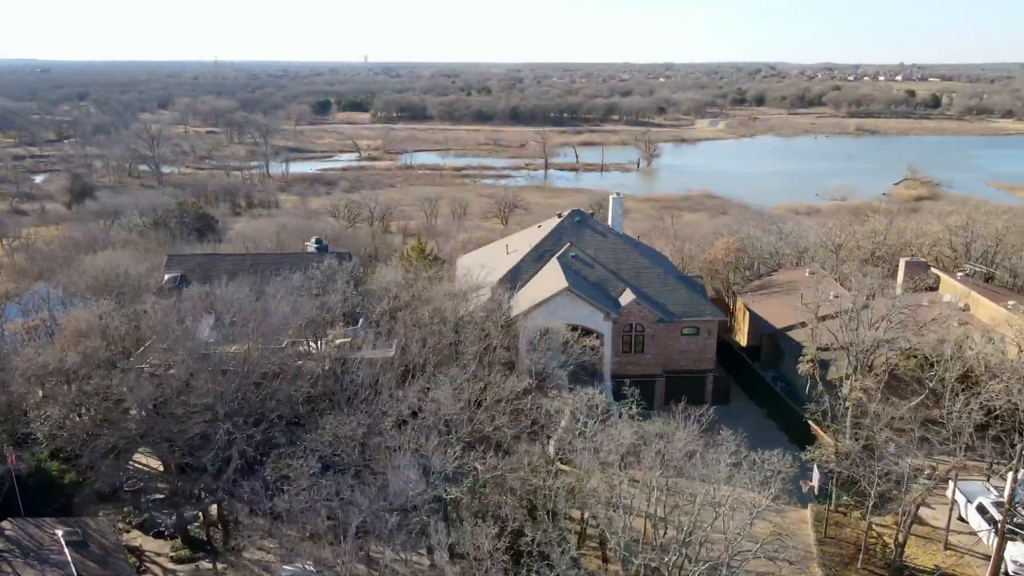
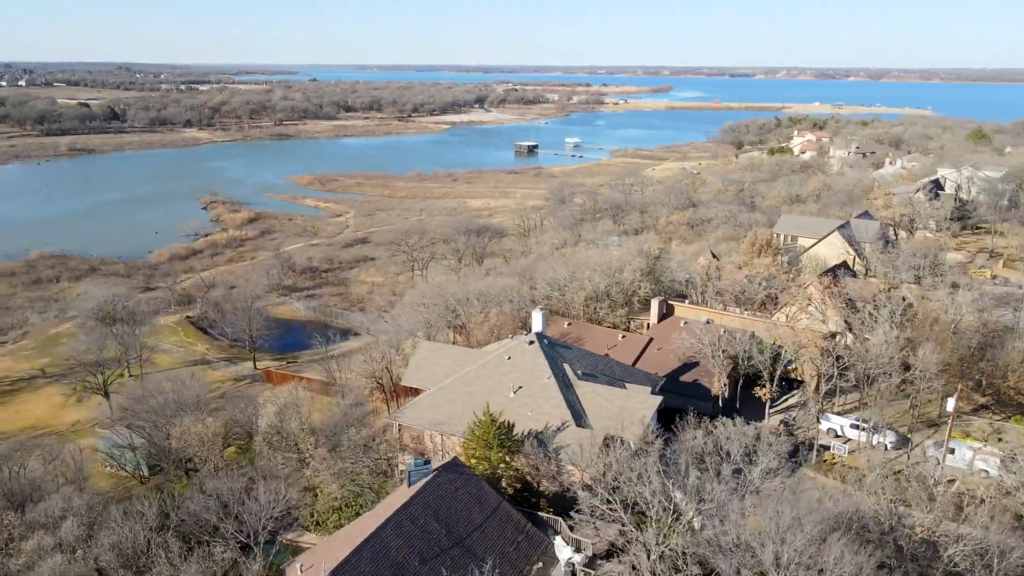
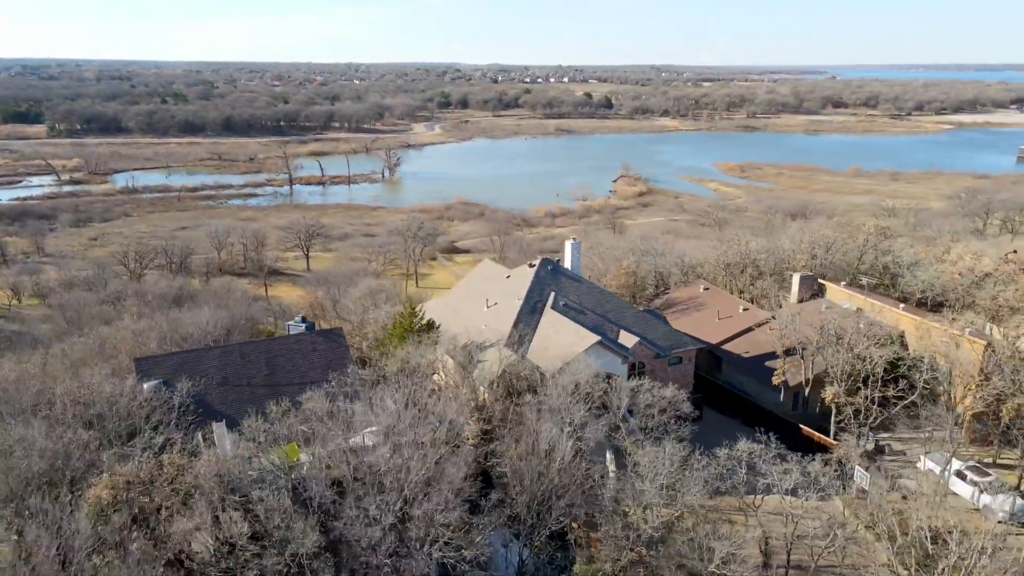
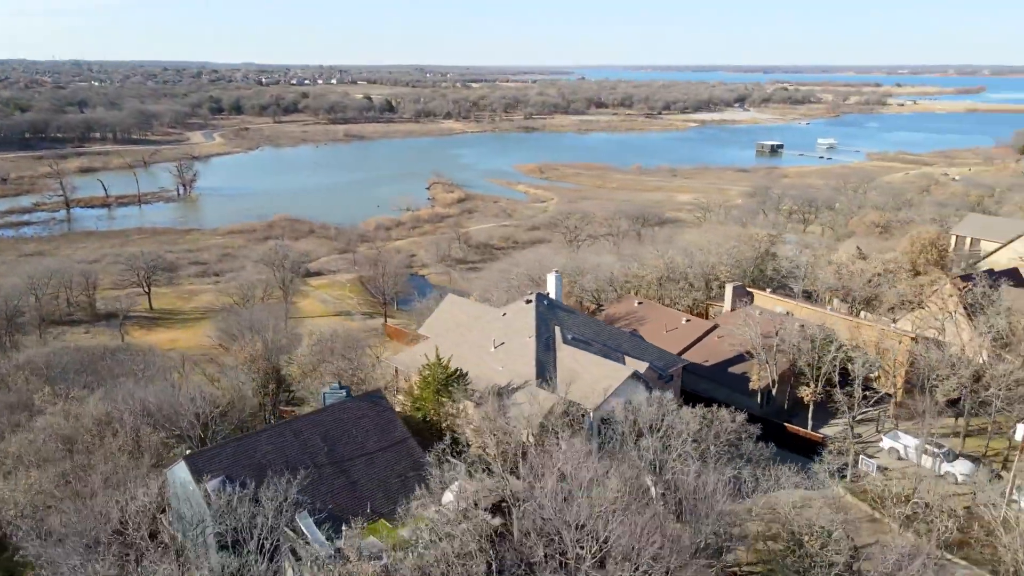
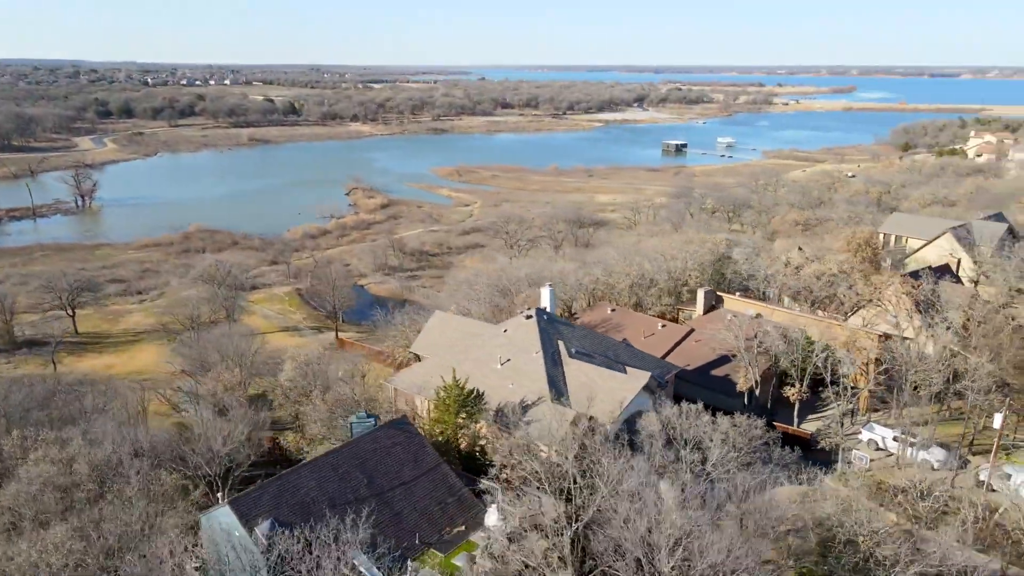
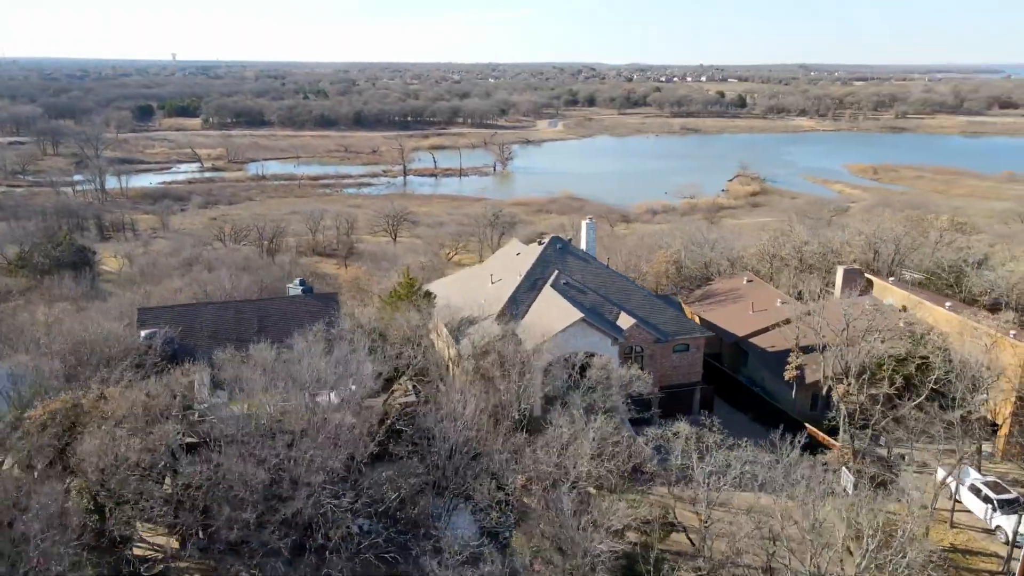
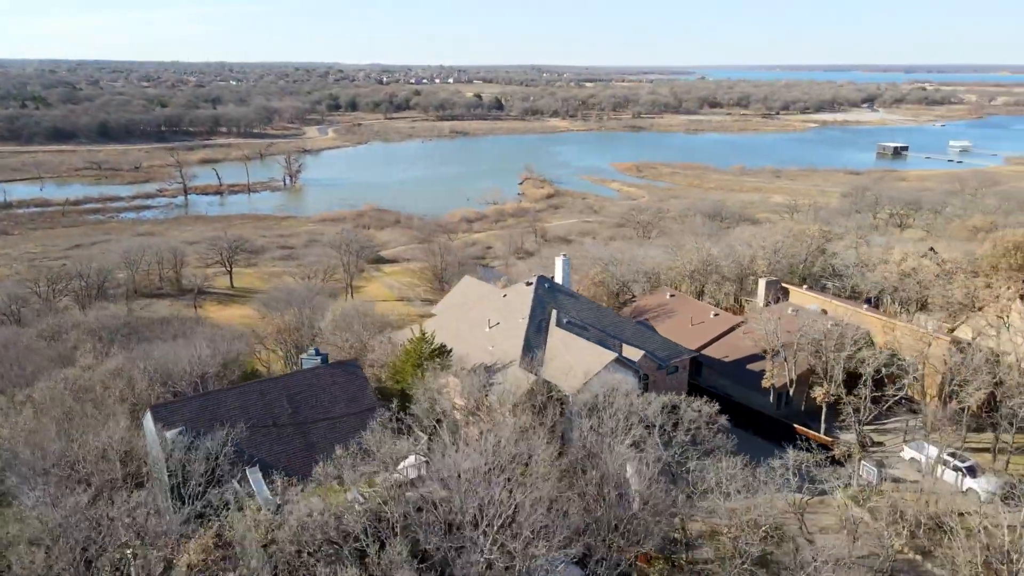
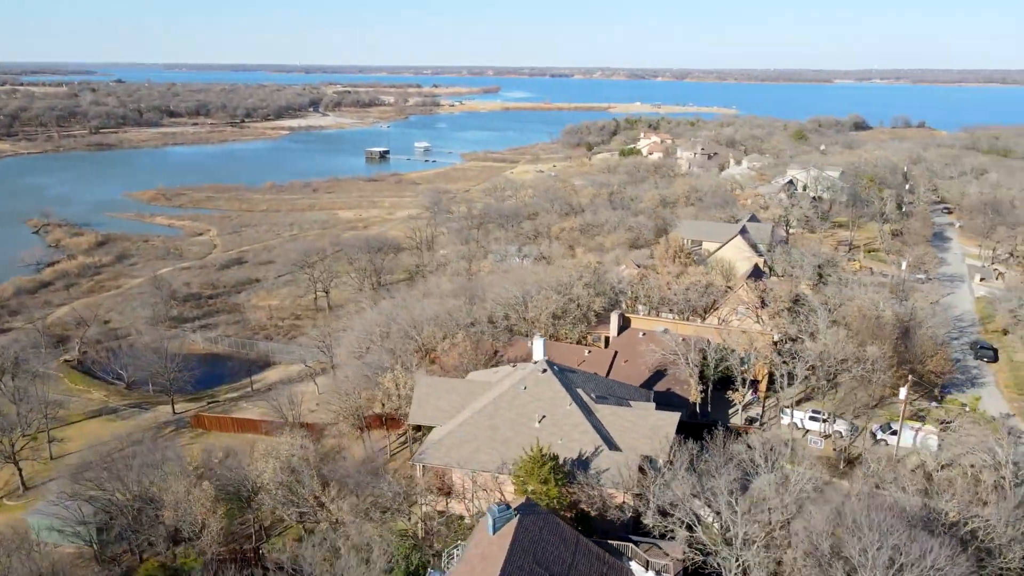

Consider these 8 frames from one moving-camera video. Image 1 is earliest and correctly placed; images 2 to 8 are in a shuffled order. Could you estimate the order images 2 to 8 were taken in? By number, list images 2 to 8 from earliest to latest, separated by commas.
6, 3, 7, 4, 5, 2, 8
